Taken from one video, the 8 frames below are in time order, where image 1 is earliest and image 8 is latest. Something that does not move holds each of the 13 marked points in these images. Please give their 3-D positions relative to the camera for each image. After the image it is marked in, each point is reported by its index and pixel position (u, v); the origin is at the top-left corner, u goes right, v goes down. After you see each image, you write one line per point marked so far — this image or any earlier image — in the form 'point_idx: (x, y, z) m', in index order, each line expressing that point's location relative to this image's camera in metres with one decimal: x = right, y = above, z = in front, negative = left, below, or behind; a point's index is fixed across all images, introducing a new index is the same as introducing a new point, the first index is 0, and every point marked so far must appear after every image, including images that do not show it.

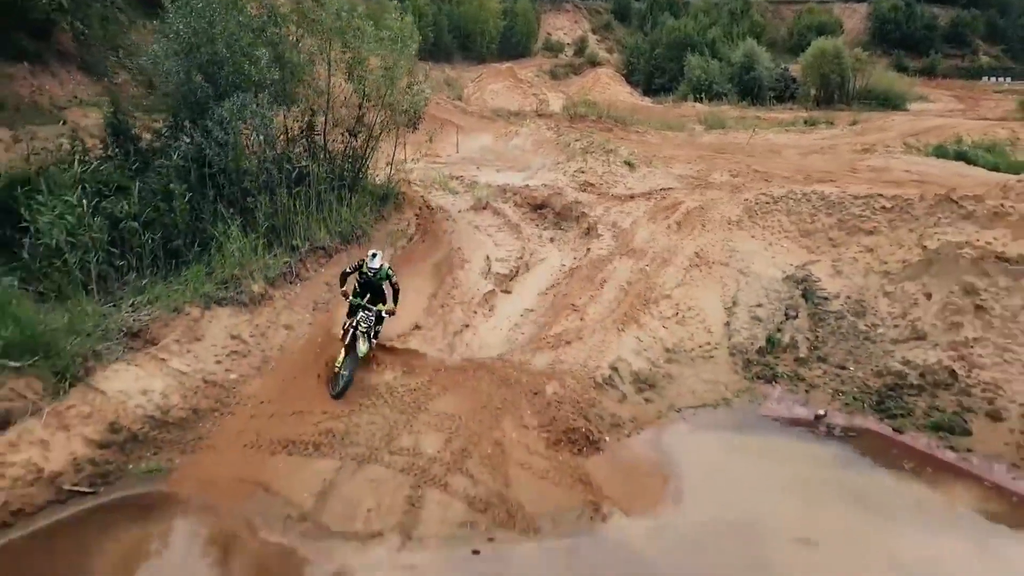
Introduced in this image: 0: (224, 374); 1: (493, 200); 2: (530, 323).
0: (-4.0, -1.1, +11.0) m
1: (-0.4, +2.0, +17.8) m
2: (+0.3, -0.6, +13.1) m
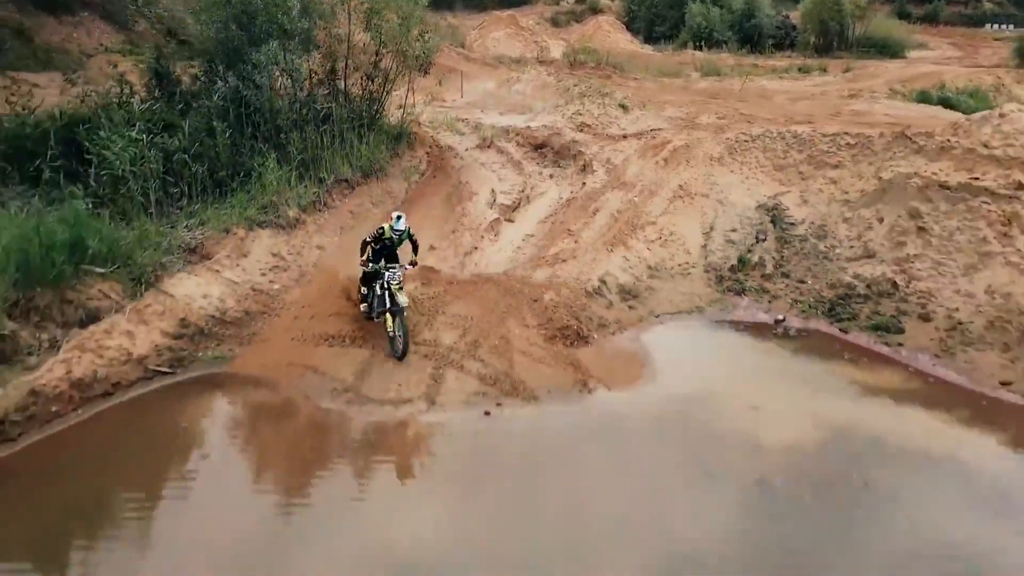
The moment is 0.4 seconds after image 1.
0: (-3.9, +0.1, +12.9) m
1: (-0.3, +3.6, +19.4) m
2: (+0.4, +0.8, +14.9) m
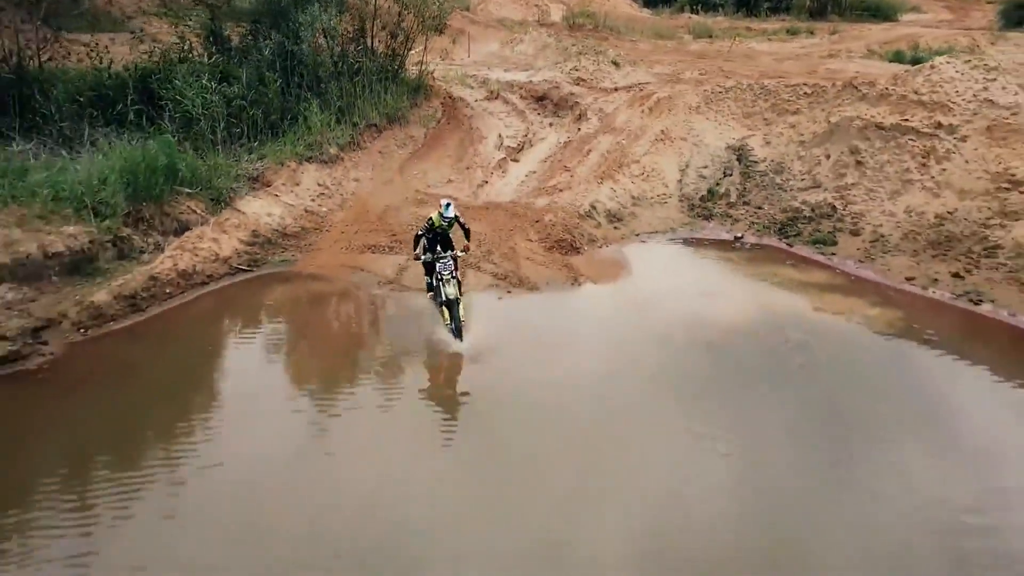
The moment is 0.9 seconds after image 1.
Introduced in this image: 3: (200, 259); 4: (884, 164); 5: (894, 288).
0: (-3.8, +1.6, +15.6) m
1: (-0.2, +5.4, +22.0) m
2: (+0.5, +2.4, +17.6) m
3: (-5.1, +0.5, +13.2) m
4: (+7.4, +2.5, +15.9) m
5: (+6.5, +0.1, +13.7) m
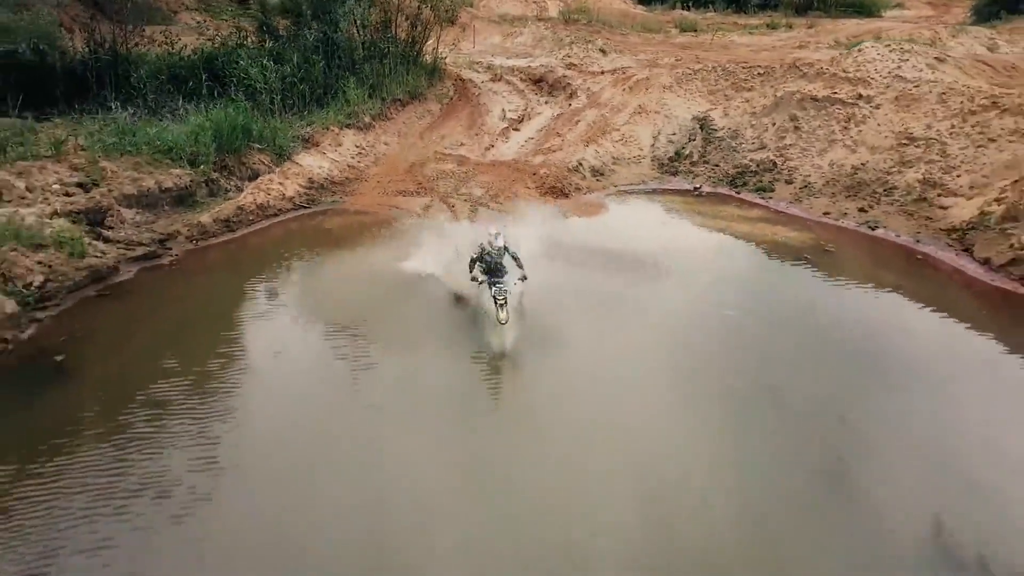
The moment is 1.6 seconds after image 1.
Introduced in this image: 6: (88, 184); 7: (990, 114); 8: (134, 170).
0: (-3.8, +3.1, +19.4) m
1: (-0.2, +6.8, +25.7) m
2: (+0.5, +3.8, +21.4) m
3: (-5.1, +1.9, +16.9) m
4: (+7.4, +4.0, +19.6) m
5: (+6.6, +1.5, +17.5) m
6: (-8.0, +2.0, +15.1) m
7: (+10.1, +3.7, +16.8) m
8: (-7.5, +2.4, +15.9) m
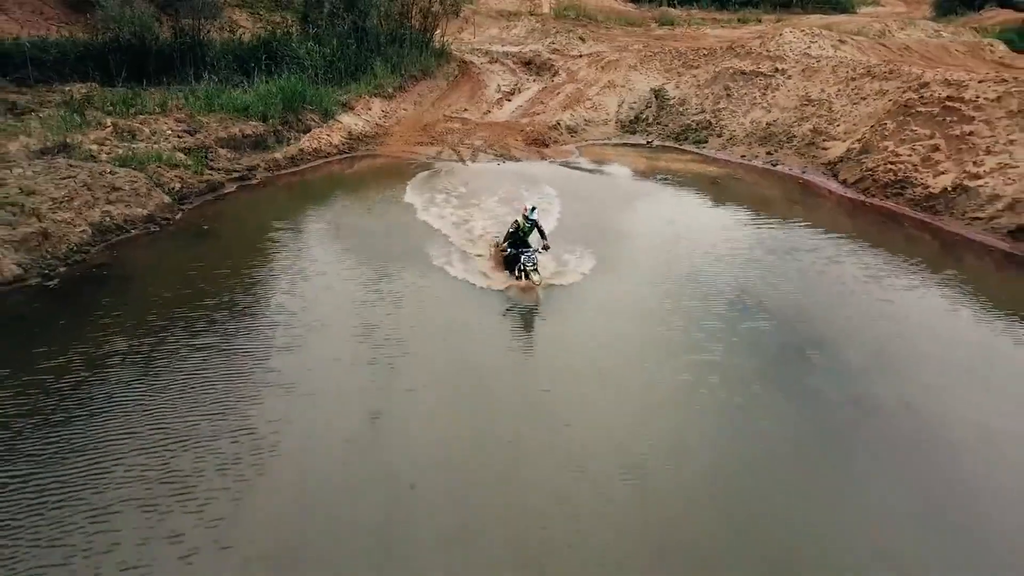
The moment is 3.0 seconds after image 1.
0: (-4.0, +5.2, +24.8) m
1: (-0.4, +9.0, +31.2) m
2: (+0.3, +6.0, +26.8) m
3: (-5.3, +4.0, +22.4) m
4: (+7.2, +6.1, +25.0) m
5: (+6.3, +3.6, +22.9) m
6: (-8.2, +4.1, +20.5) m
7: (+9.8, +5.8, +22.2) m
8: (-7.8, +4.4, +21.3) m
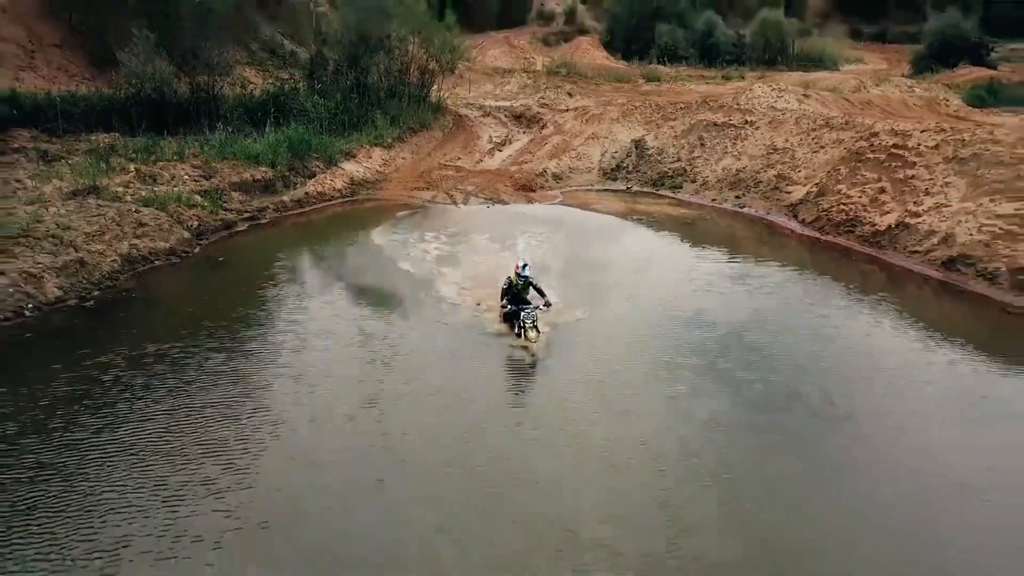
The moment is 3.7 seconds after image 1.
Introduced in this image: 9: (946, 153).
0: (-4.4, +4.0, +26.8) m
1: (-0.8, +7.4, +33.4) m
2: (-0.1, +4.6, +28.8) m
3: (-5.7, +3.0, +24.3) m
4: (+6.8, +4.9, +27.1) m
5: (+6.0, +2.6, +24.8) m
6: (-8.6, +3.2, +22.5) m
7: (+9.5, +4.8, +24.2) m
8: (-8.1, +3.5, +23.3) m
9: (+10.6, +3.3, +19.5) m
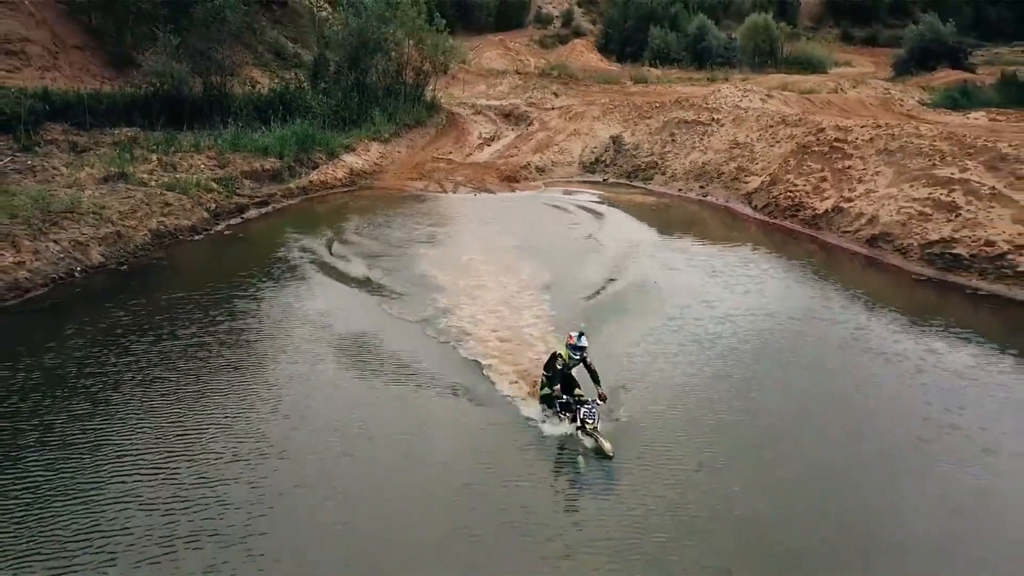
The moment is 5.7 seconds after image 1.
0: (-4.9, +4.6, +29.3) m
1: (-1.2, +8.0, +35.9) m
2: (-0.6, +5.3, +31.3) m
3: (-6.2, +3.7, +26.8) m
4: (+6.3, +5.5, +29.6) m
5: (+5.5, +3.2, +27.3) m
6: (-9.1, +3.8, +24.9) m
7: (+9.0, +5.4, +26.7) m
8: (-8.6, +4.1, +25.8) m
9: (+10.1, +3.9, +22.0) m
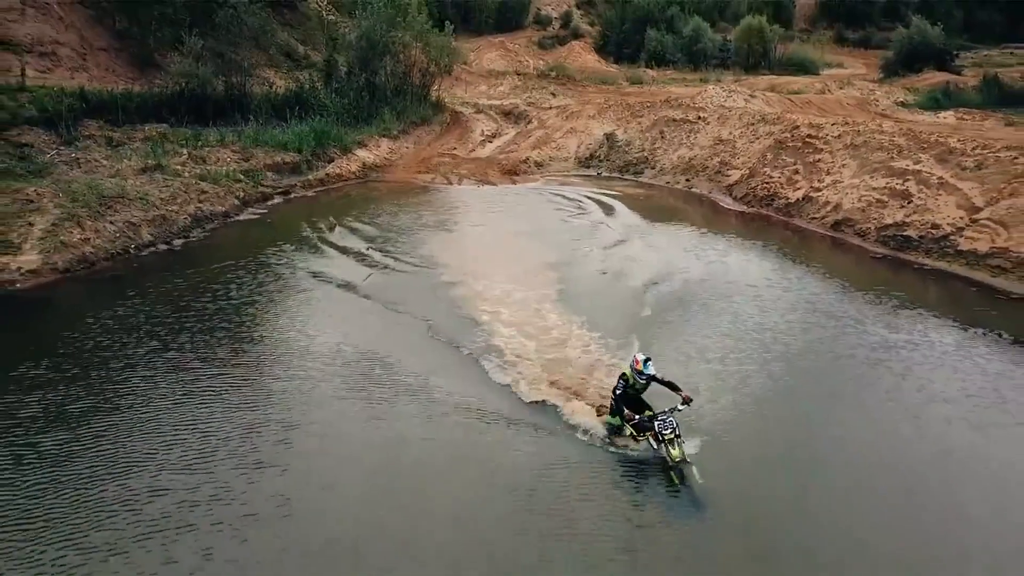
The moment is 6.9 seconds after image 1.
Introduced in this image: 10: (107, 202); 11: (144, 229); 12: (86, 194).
0: (-4.8, +5.2, +31.5) m
1: (-1.2, +8.5, +38.1) m
2: (-0.5, +5.8, +33.5) m
3: (-6.2, +4.2, +29.0) m
4: (+6.4, +6.0, +31.8) m
5: (+5.5, +3.7, +29.5) m
6: (-9.1, +4.4, +27.1) m
7: (+9.0, +5.9, +28.9) m
8: (-8.6, +4.7, +28.0) m
9: (+10.1, +4.4, +24.2) m
10: (-9.8, +2.1, +19.2) m
11: (-8.8, +1.4, +19.0) m
12: (-10.2, +2.3, +19.1) m
